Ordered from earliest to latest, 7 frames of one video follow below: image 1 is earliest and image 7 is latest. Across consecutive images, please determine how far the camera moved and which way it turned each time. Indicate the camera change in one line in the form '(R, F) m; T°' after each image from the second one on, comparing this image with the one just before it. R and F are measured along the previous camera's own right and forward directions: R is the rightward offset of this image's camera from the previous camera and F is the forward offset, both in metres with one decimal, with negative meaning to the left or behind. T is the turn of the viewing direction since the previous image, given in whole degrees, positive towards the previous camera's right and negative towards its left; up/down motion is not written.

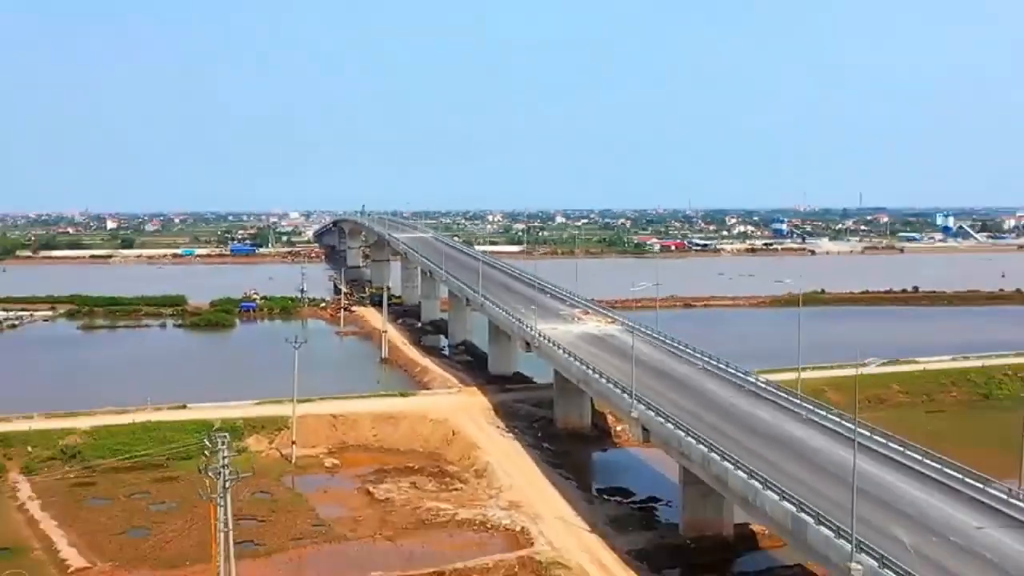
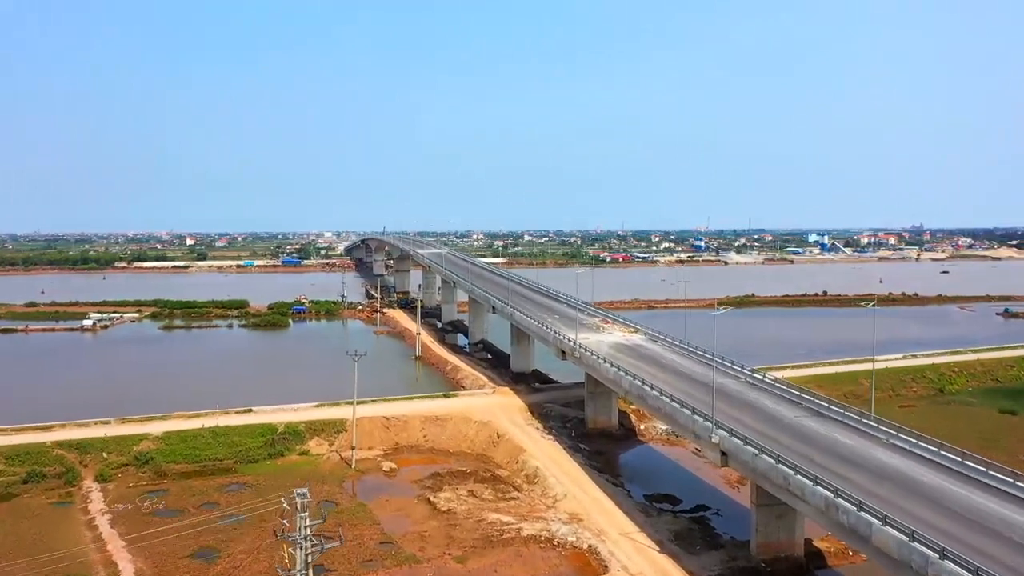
(-0.8, -2.9) m; -1°
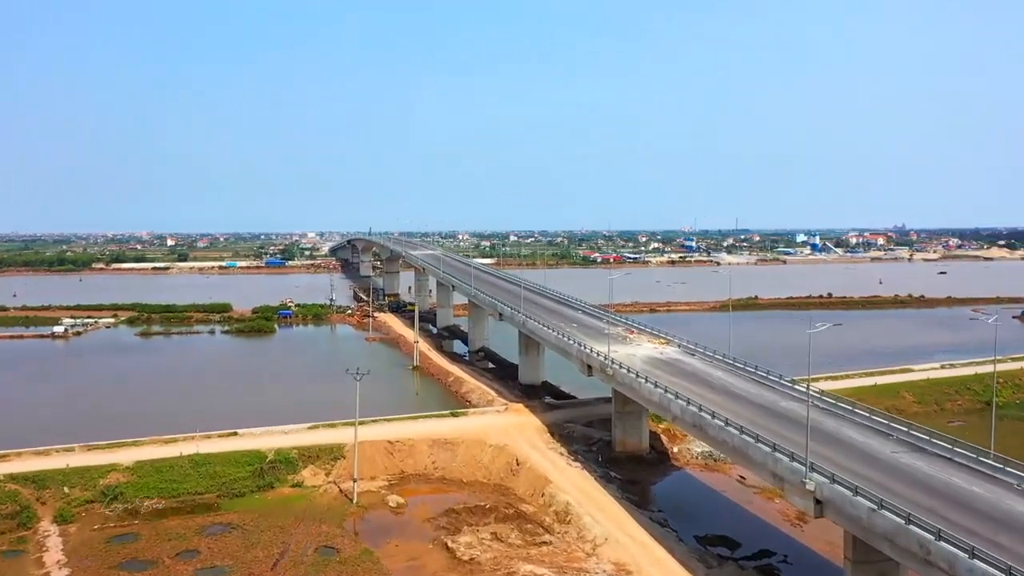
(-1.1, +3.6) m; +1°
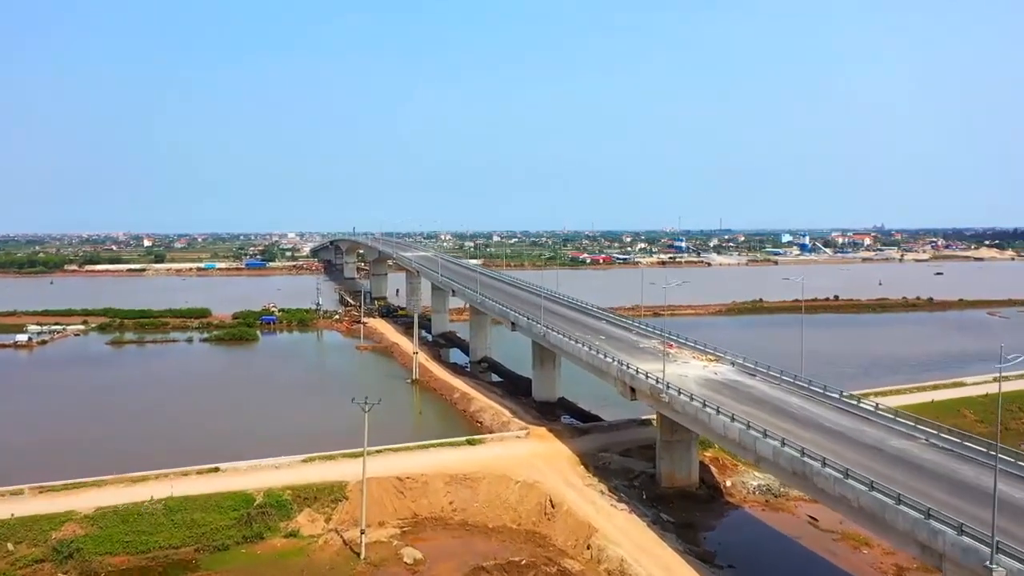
(-1.4, +4.1) m; +1°
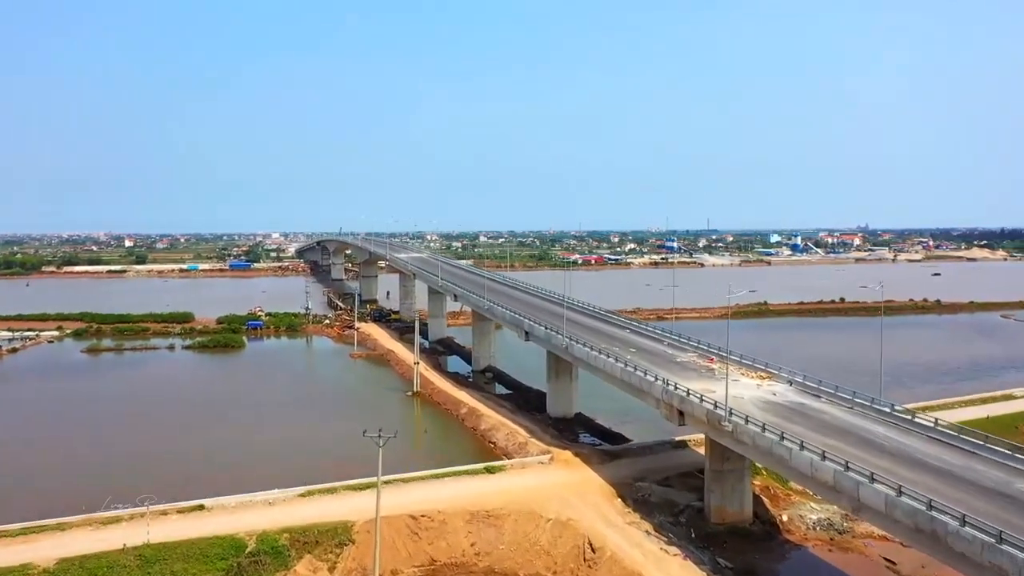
(-1.1, +3.2) m; +1°
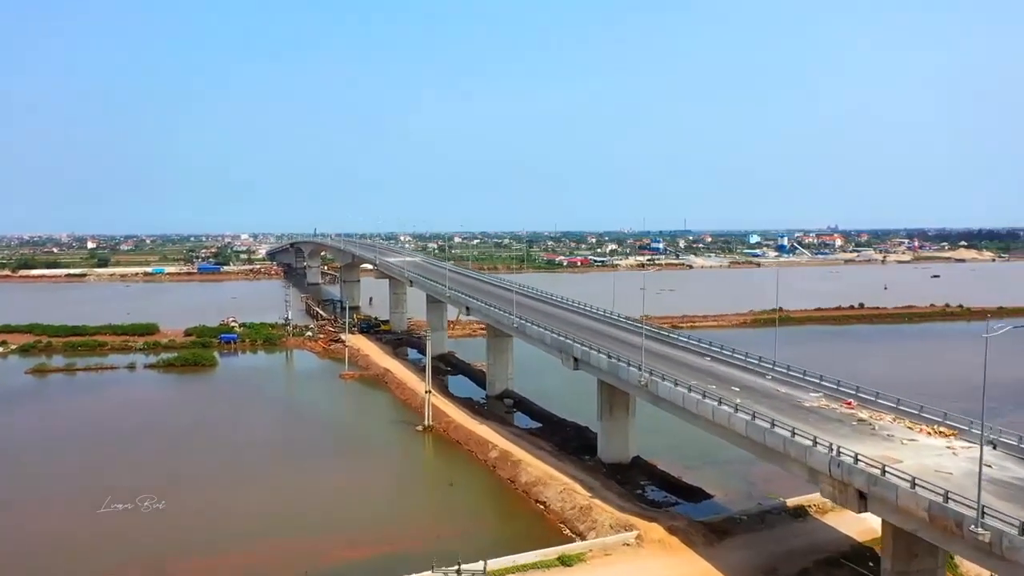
(-2.3, +6.6) m; +2°
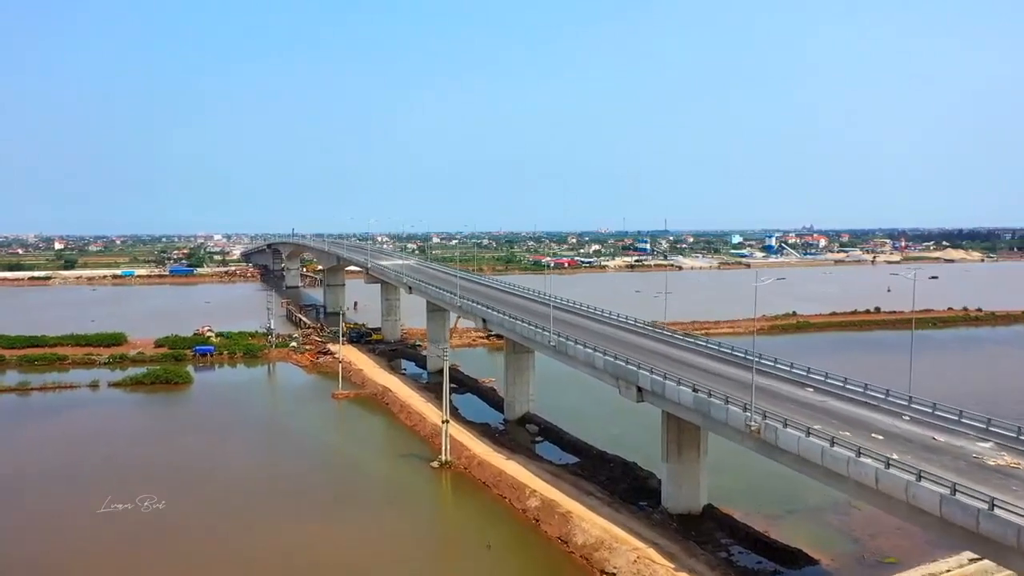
(-1.8, +5.1) m; +2°
